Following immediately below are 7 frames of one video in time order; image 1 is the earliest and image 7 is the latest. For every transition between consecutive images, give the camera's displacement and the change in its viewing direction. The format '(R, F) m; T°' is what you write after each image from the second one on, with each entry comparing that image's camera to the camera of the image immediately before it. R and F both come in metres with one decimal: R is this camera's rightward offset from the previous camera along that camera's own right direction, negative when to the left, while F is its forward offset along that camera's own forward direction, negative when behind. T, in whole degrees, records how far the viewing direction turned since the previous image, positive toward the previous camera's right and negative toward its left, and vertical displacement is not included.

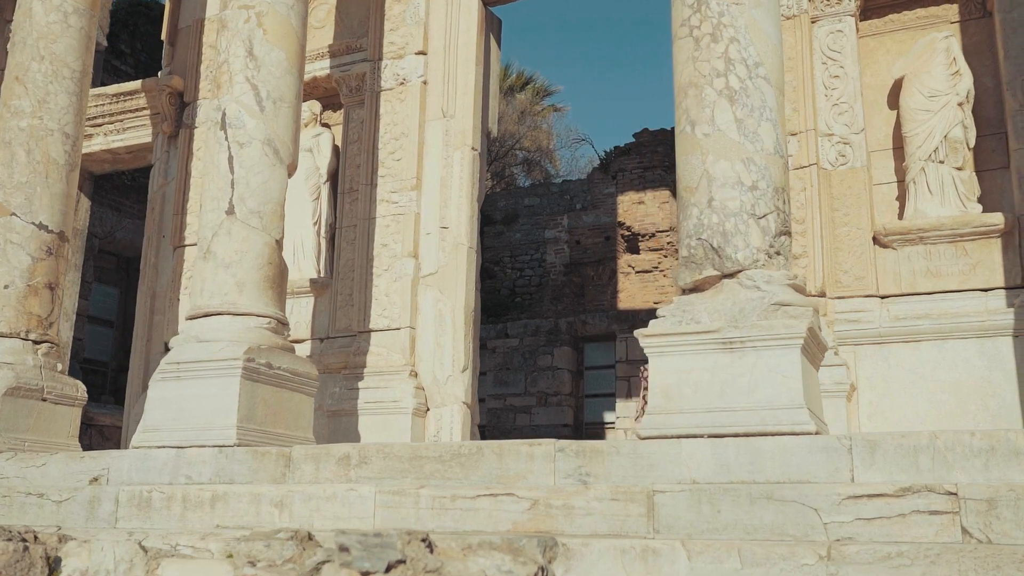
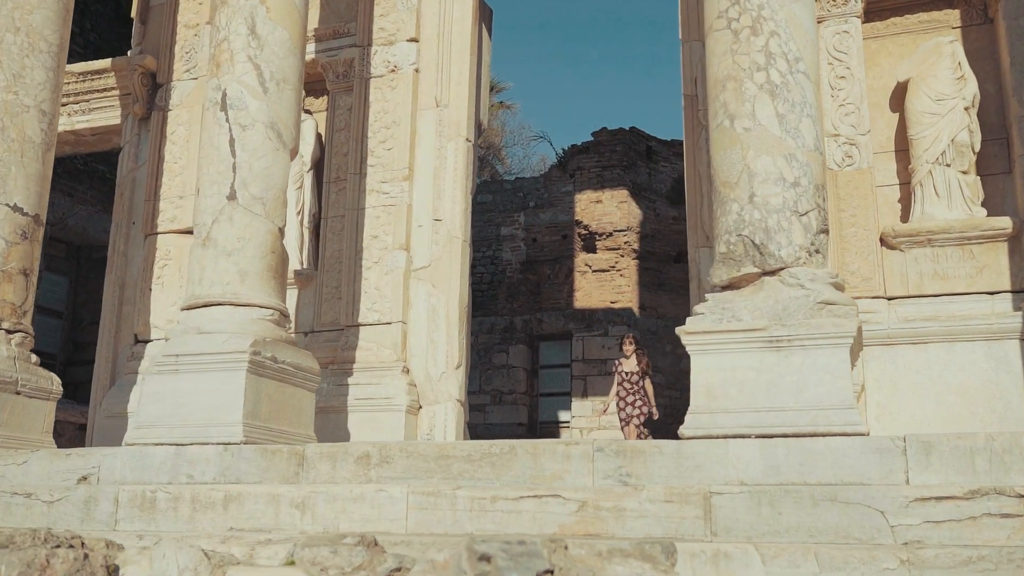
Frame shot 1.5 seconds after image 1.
(-0.6, +0.2) m; +4°
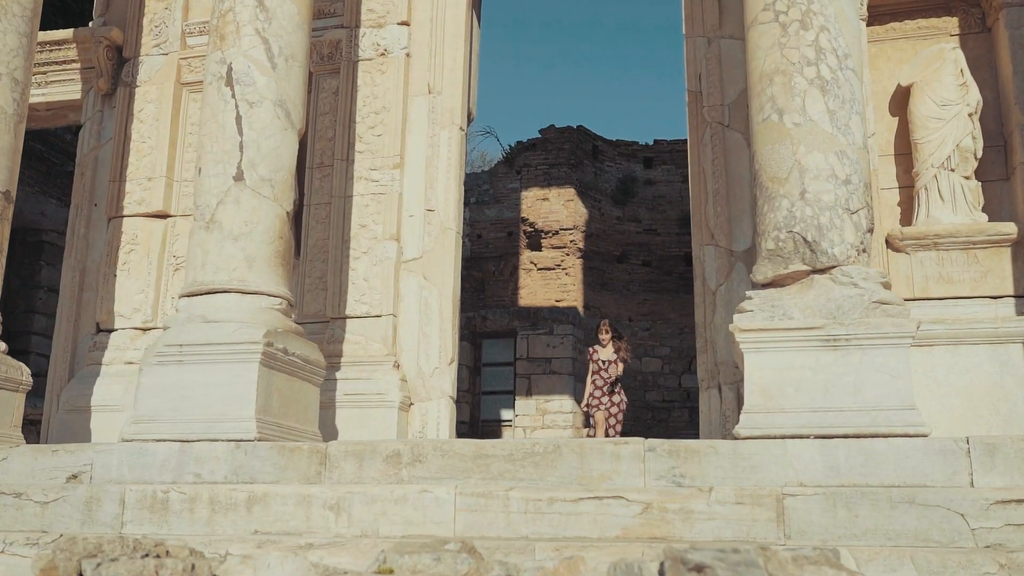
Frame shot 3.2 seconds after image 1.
(-0.8, +0.3) m; +6°
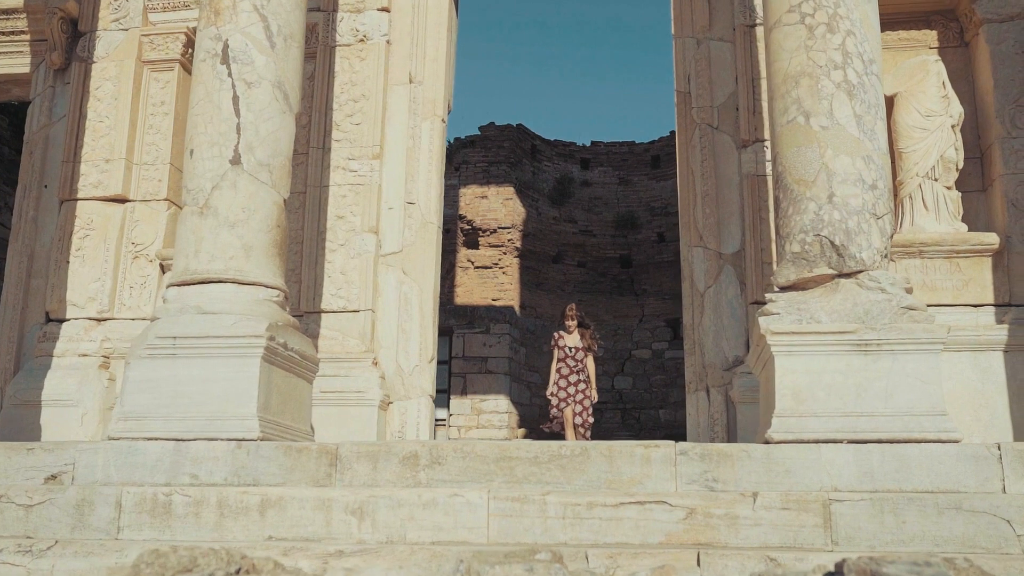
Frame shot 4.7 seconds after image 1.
(-0.7, +0.2) m; +6°
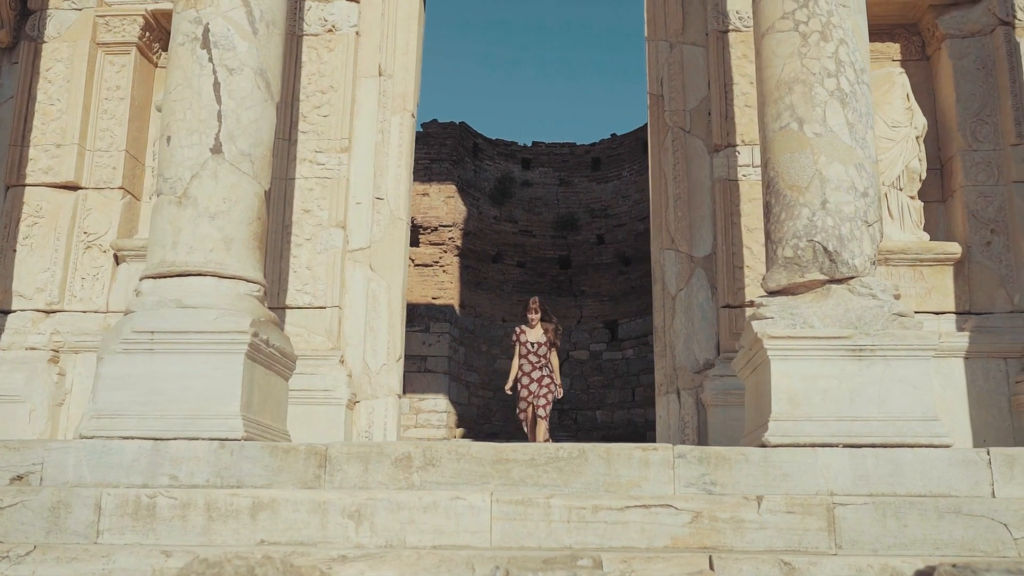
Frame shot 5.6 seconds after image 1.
(-0.4, +0.1) m; +5°
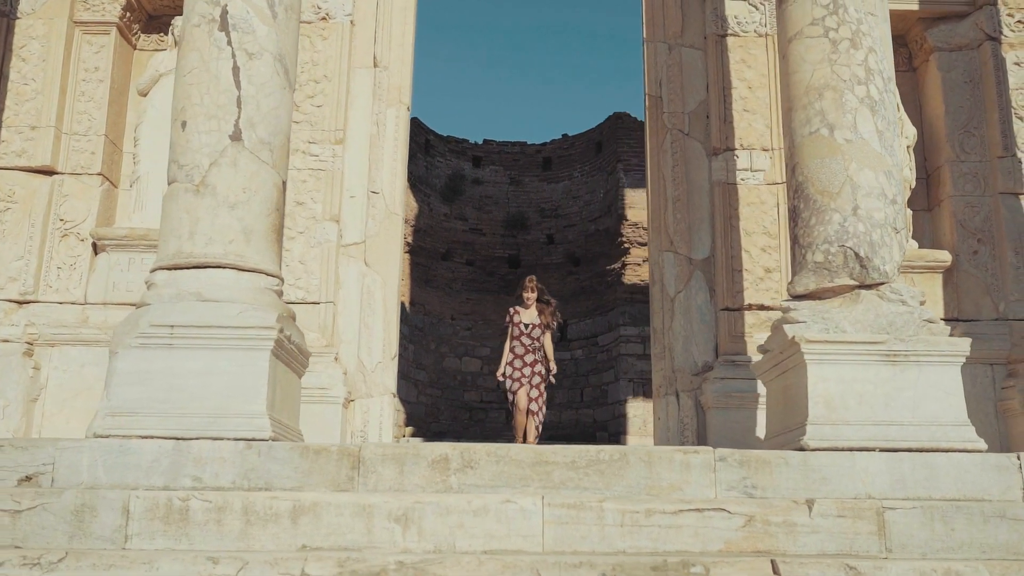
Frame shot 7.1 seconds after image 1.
(-0.6, +0.1) m; +5°
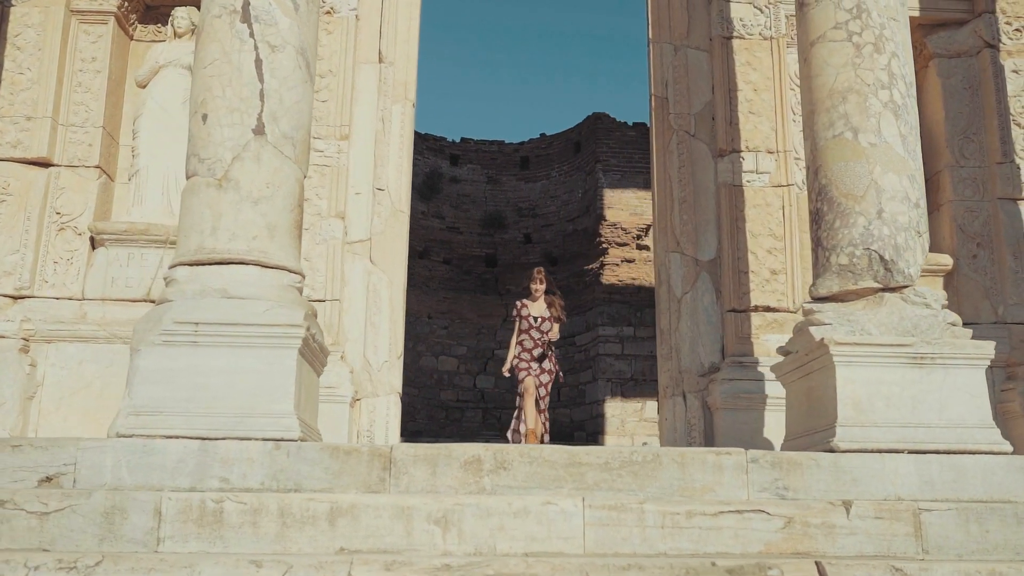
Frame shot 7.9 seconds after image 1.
(-0.4, +0.1) m; +3°
